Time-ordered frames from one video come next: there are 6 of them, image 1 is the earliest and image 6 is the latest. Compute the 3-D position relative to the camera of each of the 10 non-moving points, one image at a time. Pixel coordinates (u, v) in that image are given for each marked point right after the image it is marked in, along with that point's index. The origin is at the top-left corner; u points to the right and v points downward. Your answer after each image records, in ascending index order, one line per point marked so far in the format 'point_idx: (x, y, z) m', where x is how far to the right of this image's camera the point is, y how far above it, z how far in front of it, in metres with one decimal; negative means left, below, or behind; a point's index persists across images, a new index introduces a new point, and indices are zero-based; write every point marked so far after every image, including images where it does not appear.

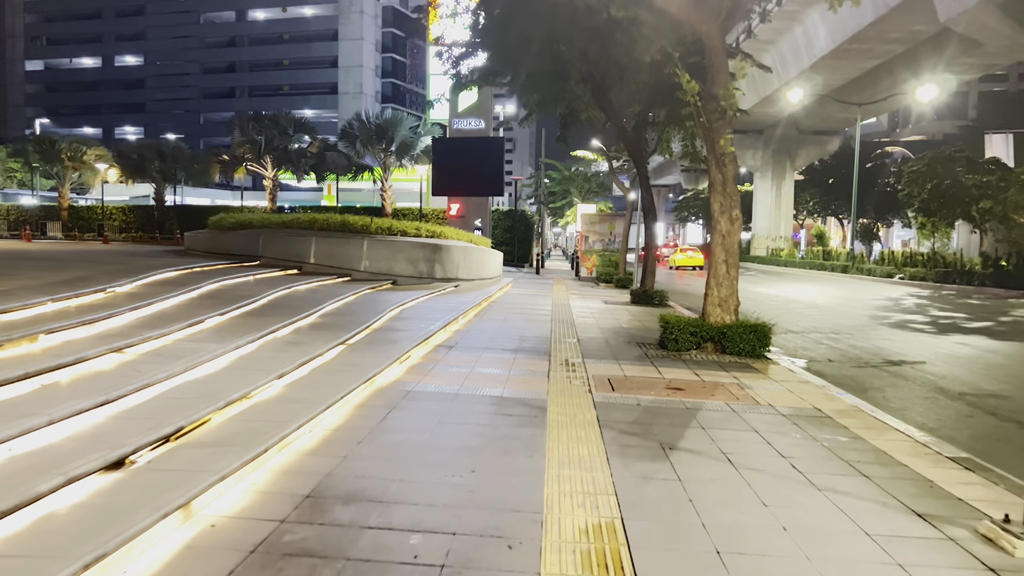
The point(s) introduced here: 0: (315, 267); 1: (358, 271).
0: (-4.1, +0.4, +17.6) m
1: (-3.2, +0.3, +17.5) m
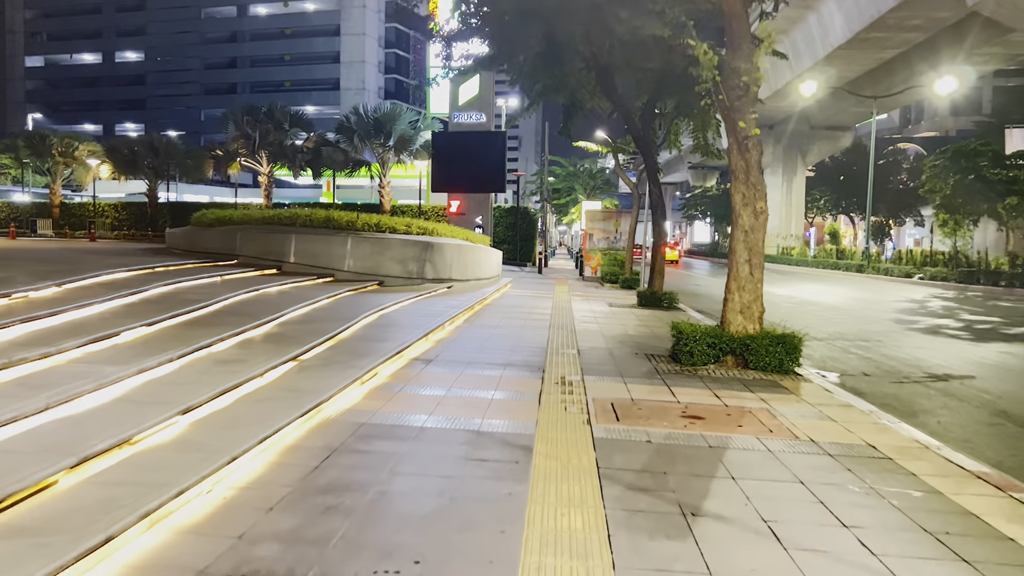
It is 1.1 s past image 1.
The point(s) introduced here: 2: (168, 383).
0: (-4.2, +0.4, +16.2) m
1: (-3.3, +0.3, +16.2) m
2: (-2.2, -0.6, +5.3) m
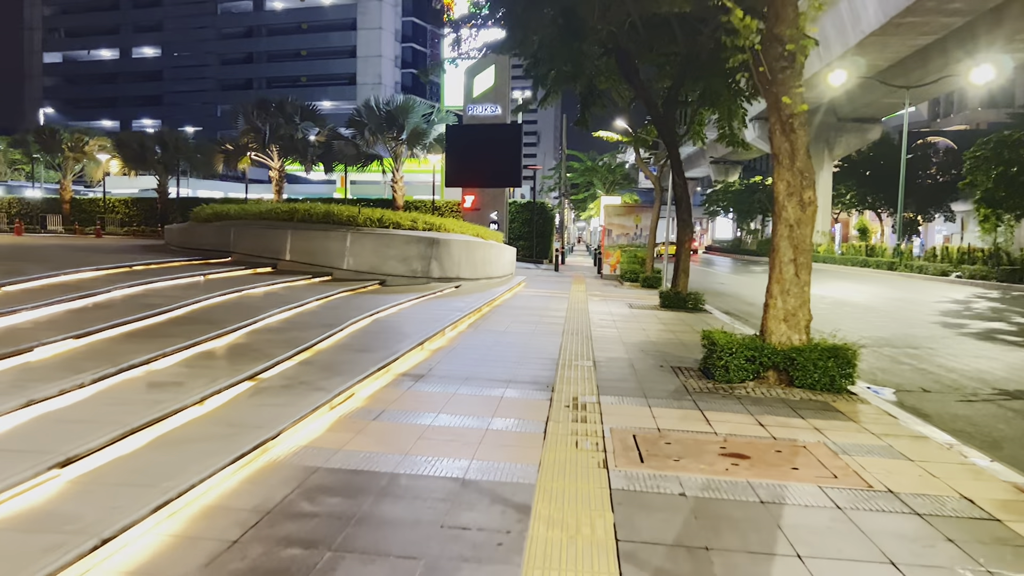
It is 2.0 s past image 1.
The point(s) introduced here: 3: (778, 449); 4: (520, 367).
0: (-4.0, +0.4, +15.1) m
1: (-3.1, +0.3, +15.0) m
2: (-2.2, -0.6, +4.1) m
3: (+1.7, -1.0, +5.3) m
4: (+0.1, -0.8, +7.9) m
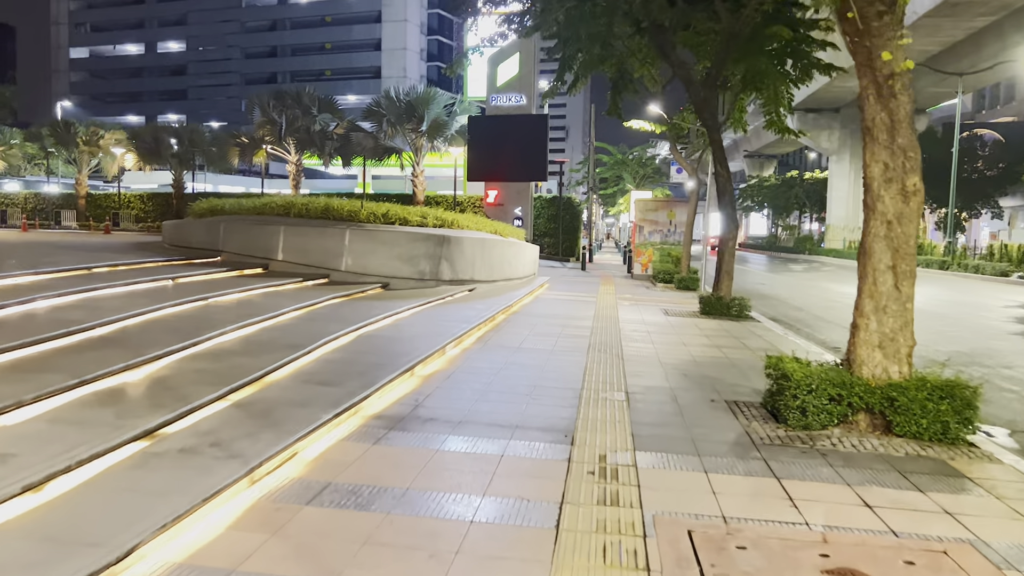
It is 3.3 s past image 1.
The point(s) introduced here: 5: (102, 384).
0: (-3.6, +0.4, +13.5) m
1: (-2.8, +0.3, +13.4) m
2: (-2.2, -0.8, +2.5) m
3: (+1.7, -1.1, +3.5) m
4: (+0.1, -0.9, +6.2) m
5: (-2.4, -0.6, +5.0) m
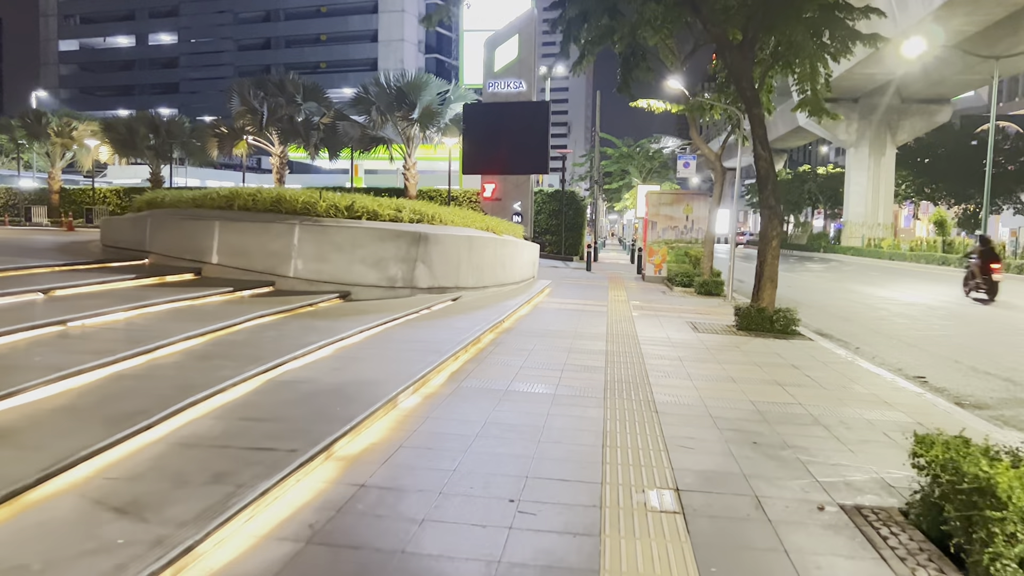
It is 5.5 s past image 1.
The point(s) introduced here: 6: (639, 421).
0: (-3.8, +0.2, +10.8) m
1: (-2.9, +0.1, +10.7) m
2: (-2.4, -0.9, -0.2) m
3: (+1.5, -1.3, +0.9) m
4: (0.0, -1.0, +3.5) m
5: (-2.5, -0.7, +2.3) m
6: (+0.9, -0.9, +5.7) m
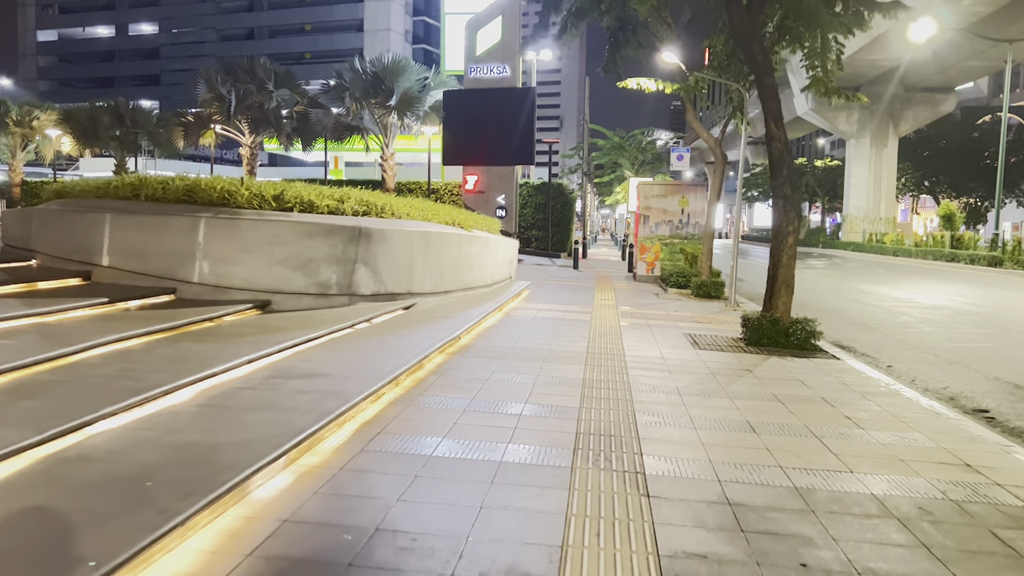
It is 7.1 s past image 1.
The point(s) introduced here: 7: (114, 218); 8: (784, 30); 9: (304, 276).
0: (-4.2, +0.1, +8.8) m
1: (-3.3, +0.1, +8.7) m
2: (-2.7, -1.1, -2.2) m
3: (+1.2, -1.4, -1.1) m
4: (-0.3, -1.1, +1.5) m
5: (-2.9, -0.9, +0.3) m
6: (+0.5, -1.0, +3.7) m
7: (-4.1, +0.7, +8.8) m
8: (+4.0, +3.9, +11.6) m
9: (-2.2, +0.1, +9.0) m
